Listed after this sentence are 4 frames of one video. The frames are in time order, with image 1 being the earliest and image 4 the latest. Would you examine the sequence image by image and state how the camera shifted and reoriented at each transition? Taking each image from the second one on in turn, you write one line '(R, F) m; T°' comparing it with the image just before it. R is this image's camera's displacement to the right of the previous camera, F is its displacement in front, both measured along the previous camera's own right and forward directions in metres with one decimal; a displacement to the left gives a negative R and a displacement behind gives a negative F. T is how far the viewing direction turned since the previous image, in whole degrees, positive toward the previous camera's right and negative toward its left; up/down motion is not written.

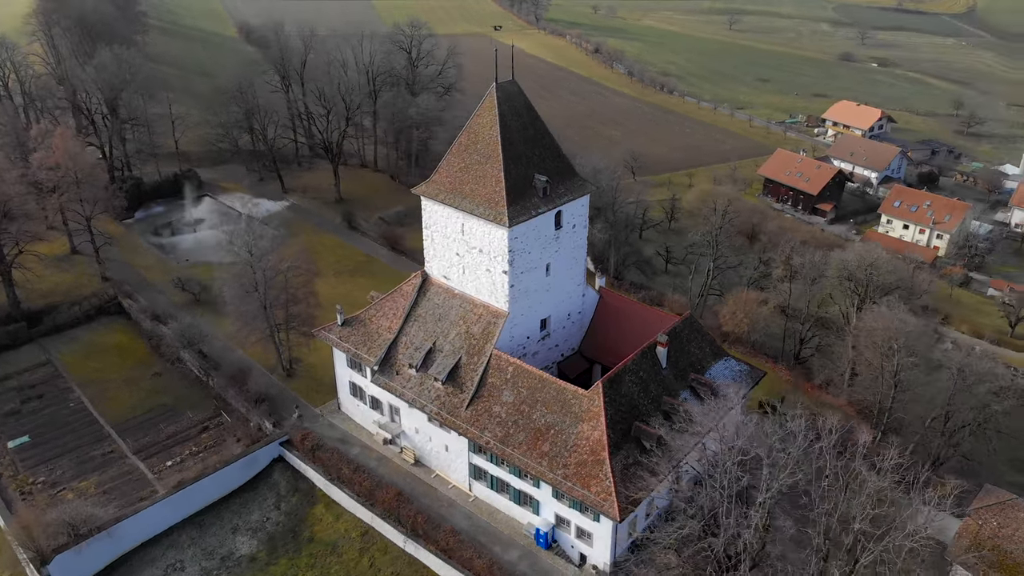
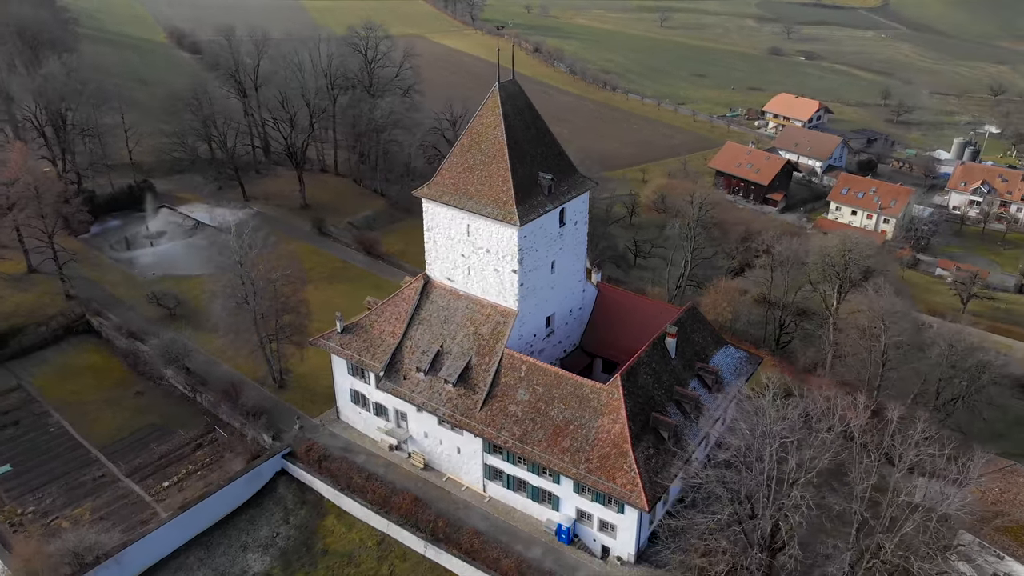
(-3.0, 0.0) m; +4°
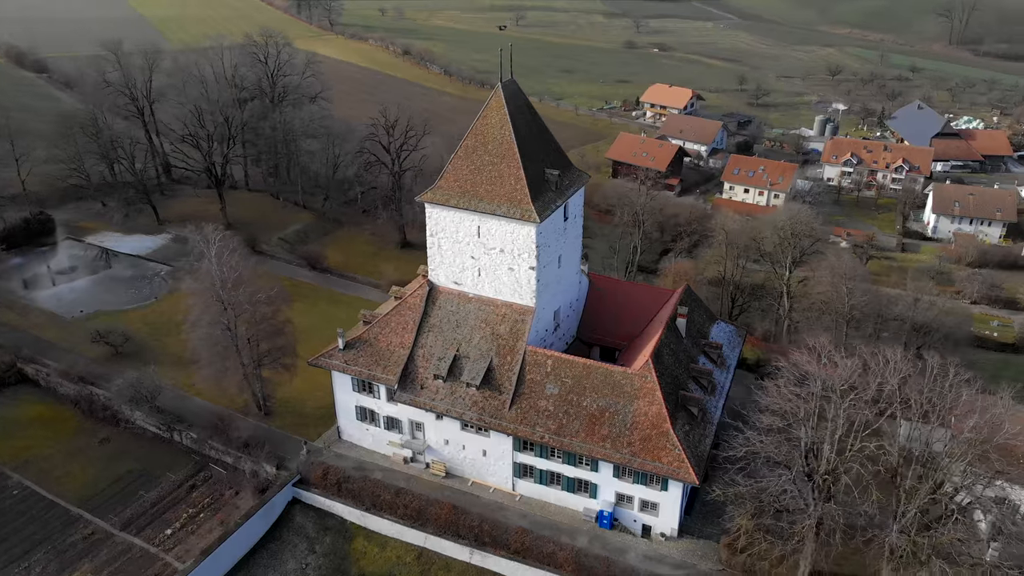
(-6.5, +0.3) m; +10°
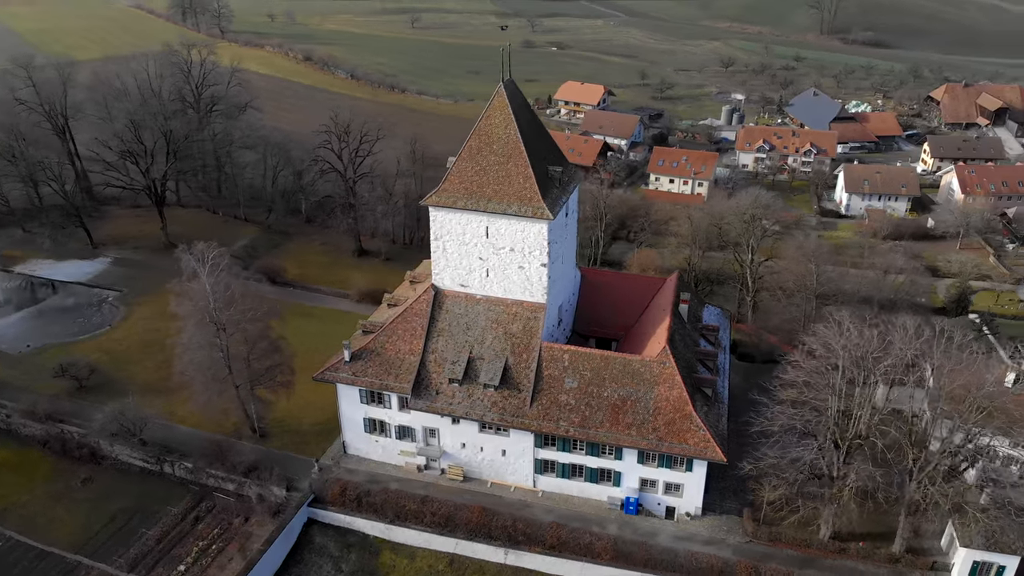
(-4.8, +0.1) m; +7°
